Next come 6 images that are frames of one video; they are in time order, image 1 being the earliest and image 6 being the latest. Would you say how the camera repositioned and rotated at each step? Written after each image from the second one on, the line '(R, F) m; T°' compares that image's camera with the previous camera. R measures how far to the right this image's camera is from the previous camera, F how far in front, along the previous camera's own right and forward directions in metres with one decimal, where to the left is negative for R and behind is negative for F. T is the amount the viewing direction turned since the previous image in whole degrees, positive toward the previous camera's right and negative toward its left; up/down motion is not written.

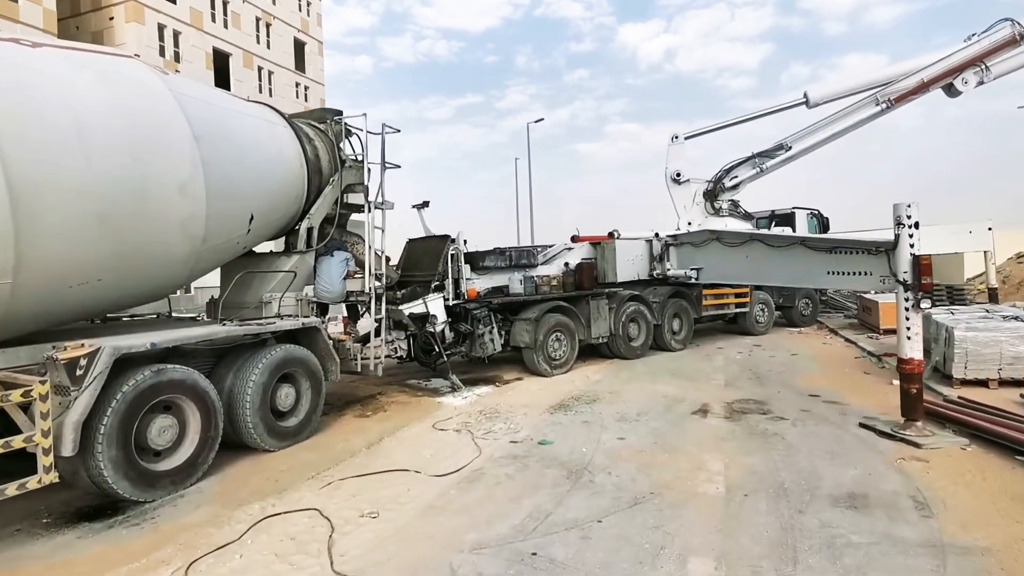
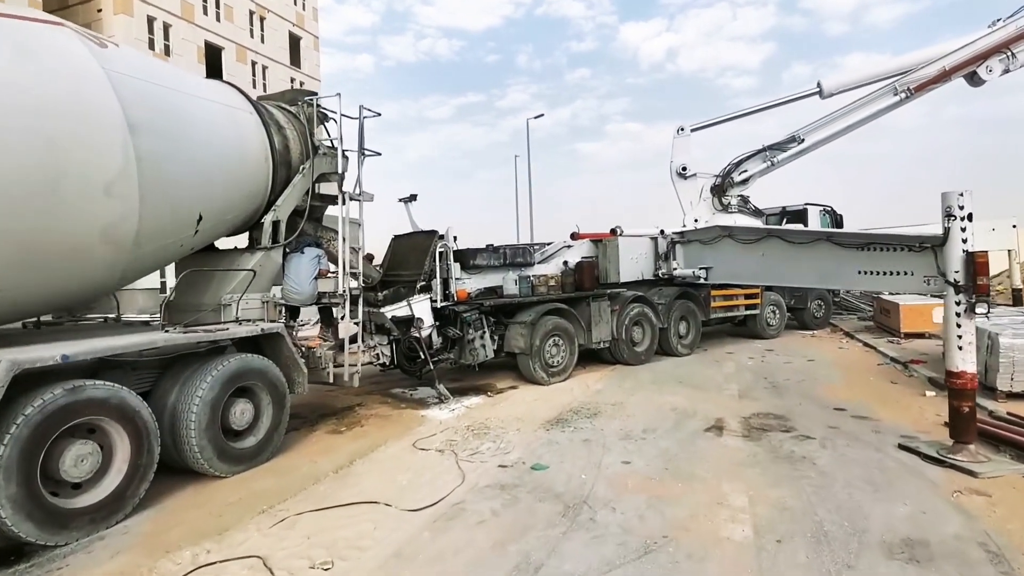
(+0.1, +0.8) m; 0°
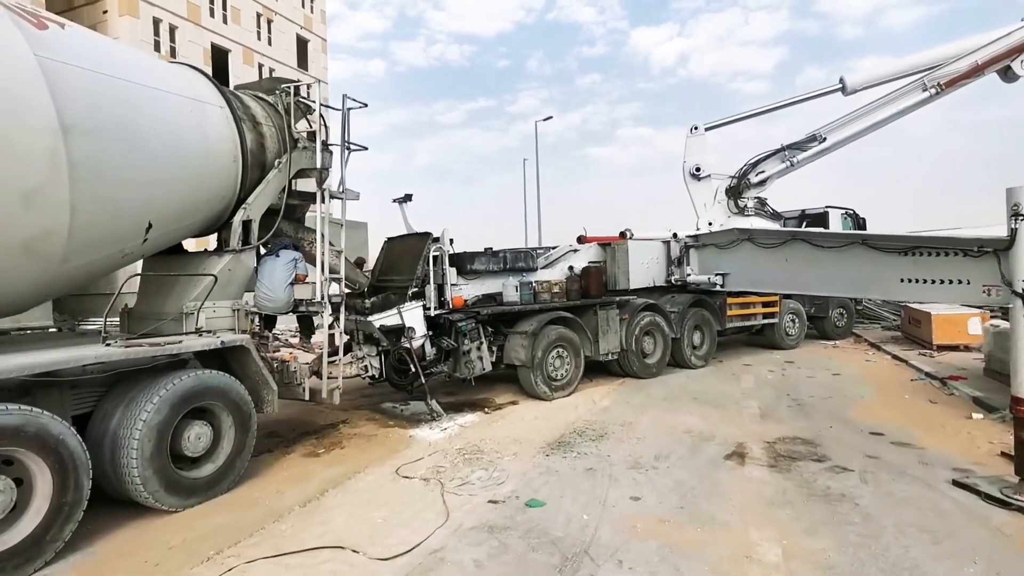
(+0.1, +0.7) m; -1°
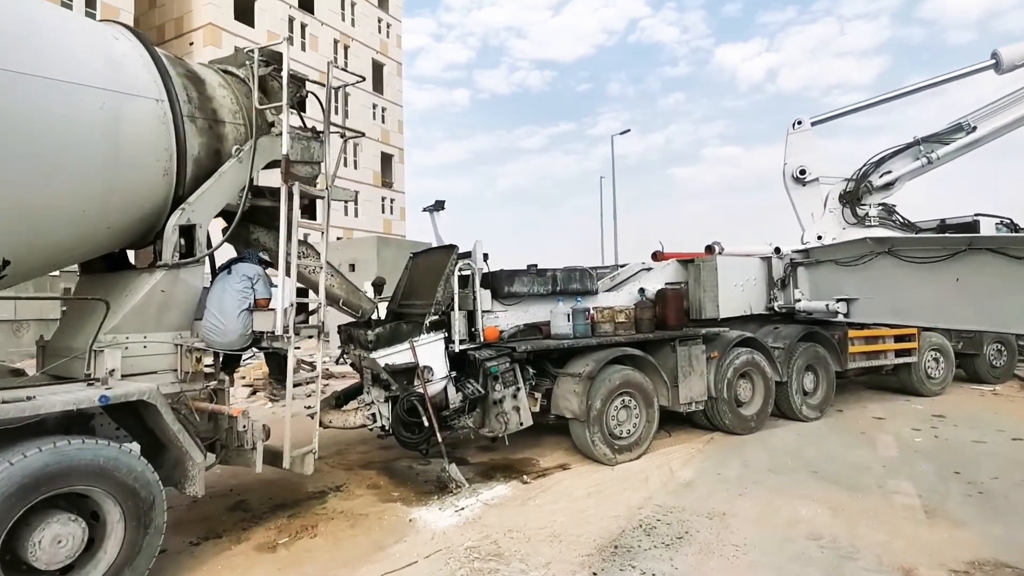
(+0.3, +1.8) m; -8°
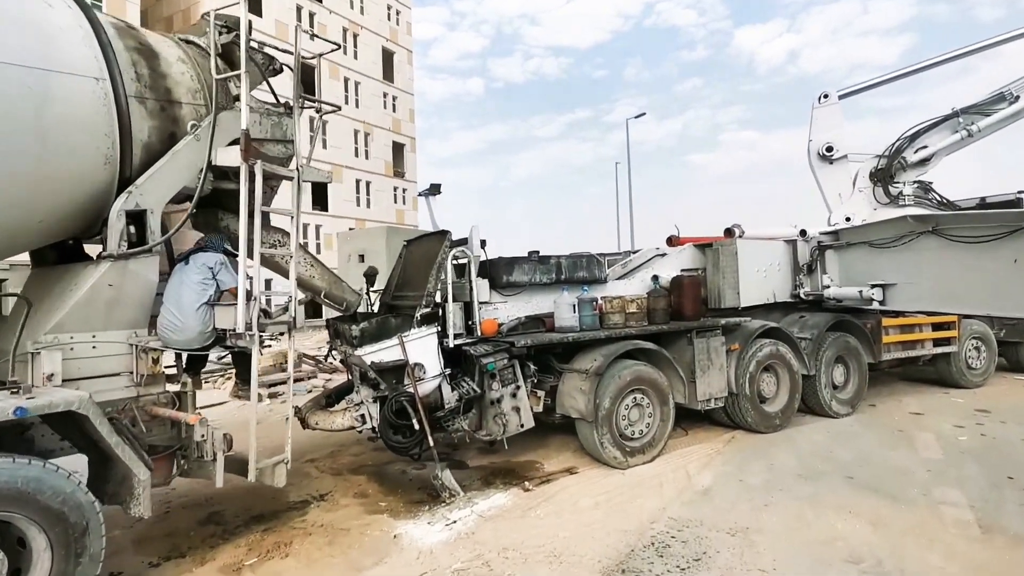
(+0.2, +0.5) m; -2°
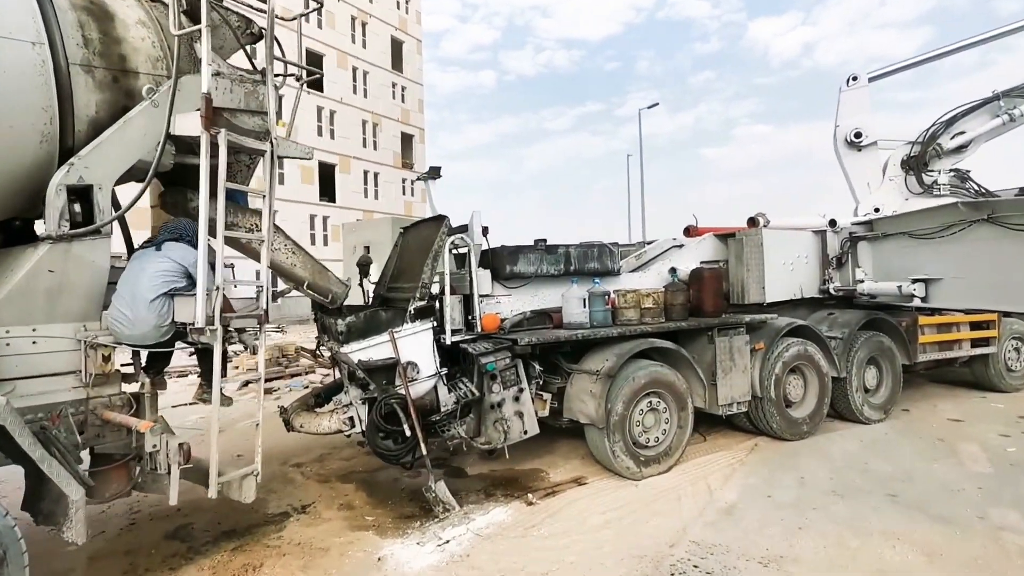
(0.0, +0.5) m; -1°
